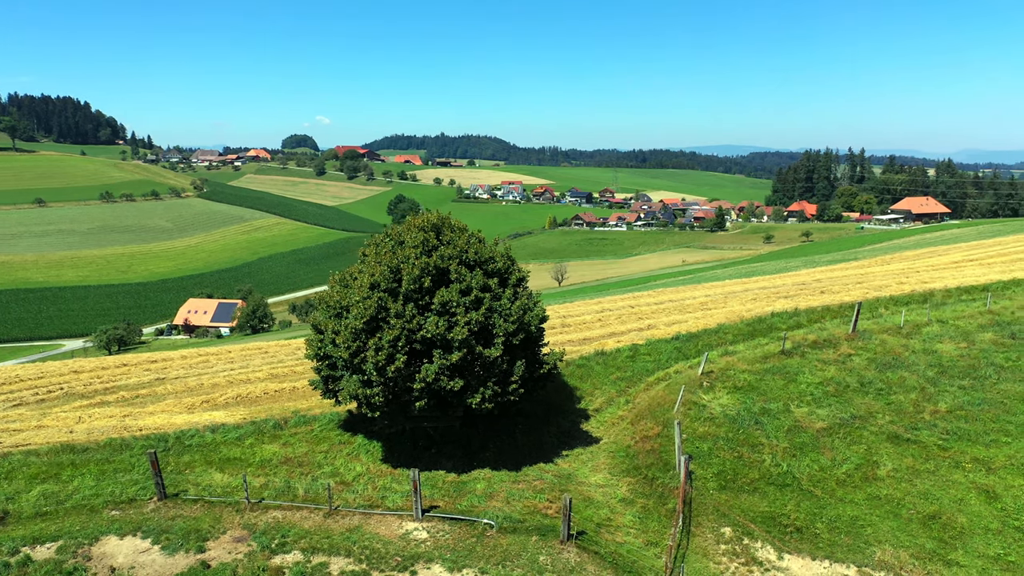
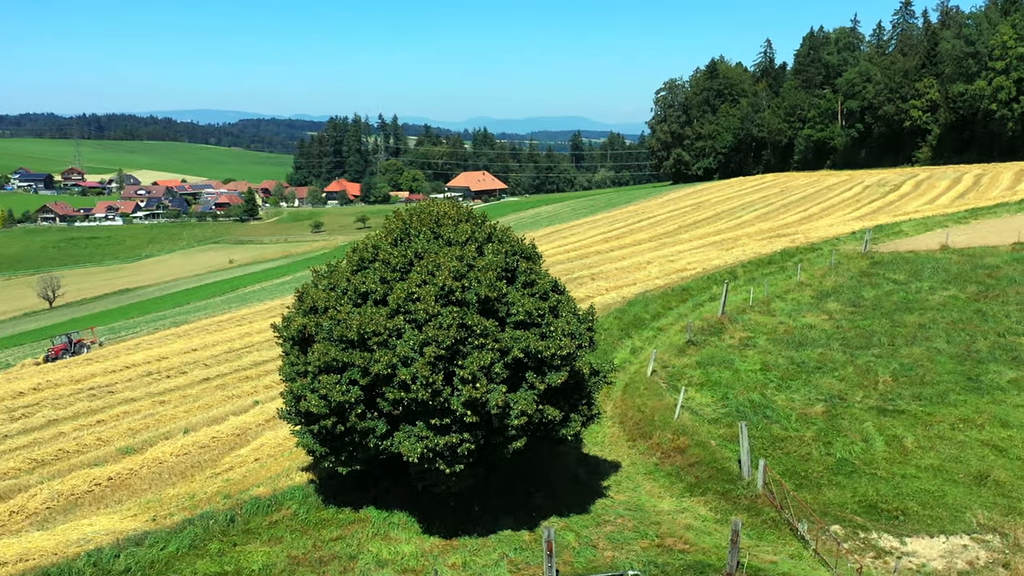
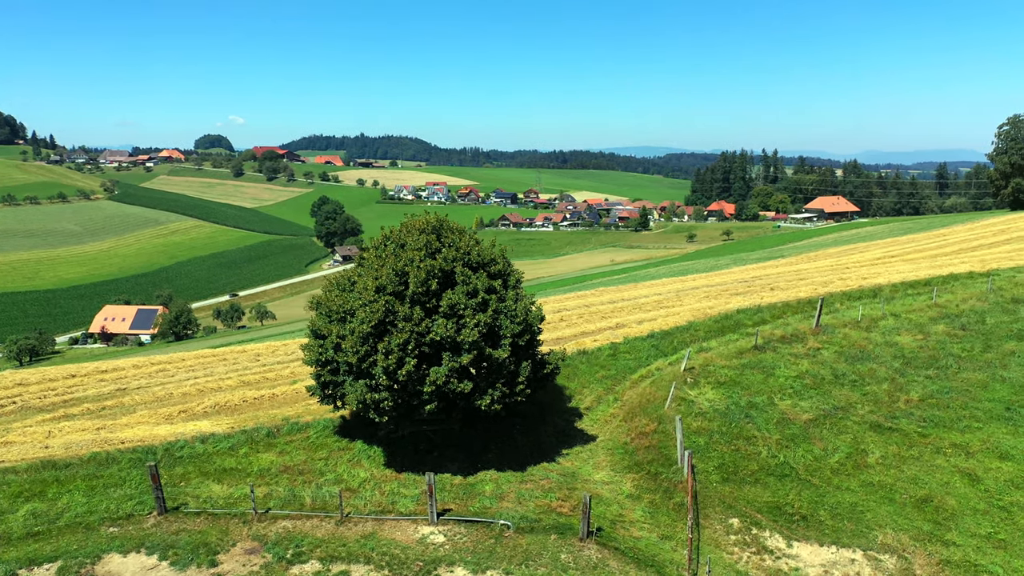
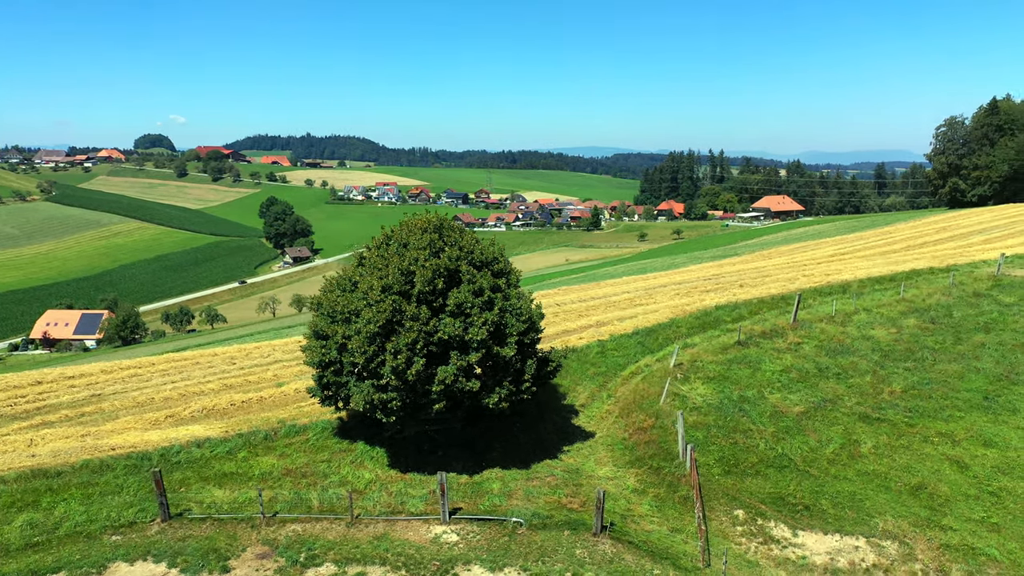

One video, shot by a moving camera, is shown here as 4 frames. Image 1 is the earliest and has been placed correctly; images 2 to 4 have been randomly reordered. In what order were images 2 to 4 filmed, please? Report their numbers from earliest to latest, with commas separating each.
3, 4, 2
